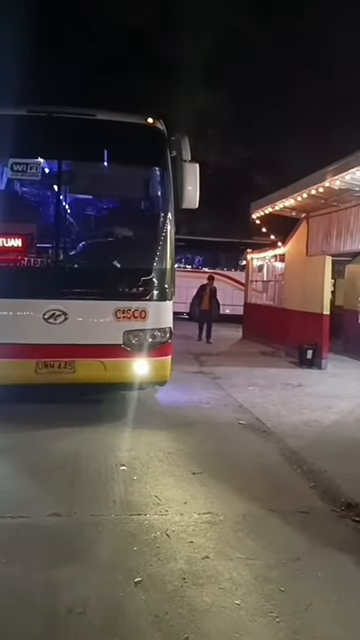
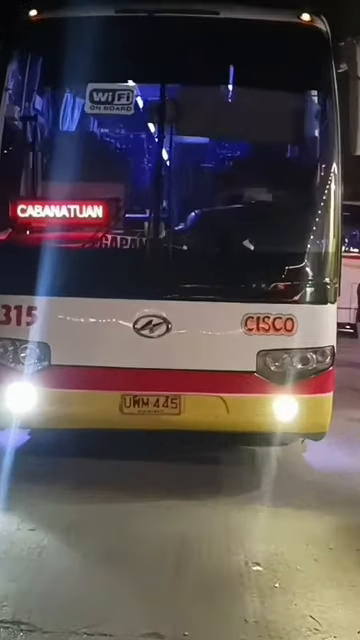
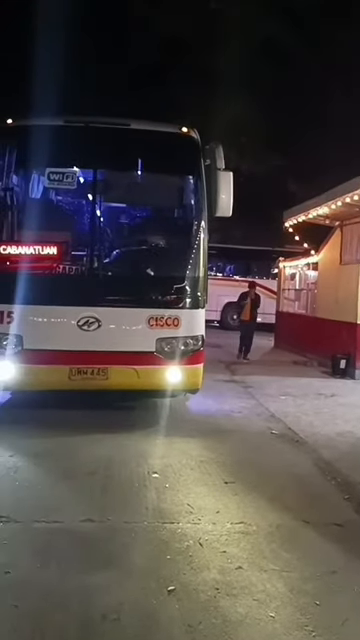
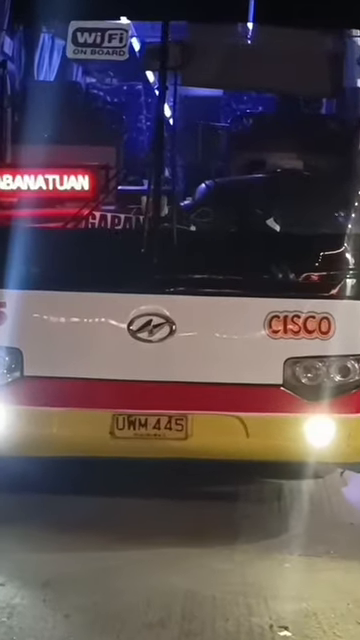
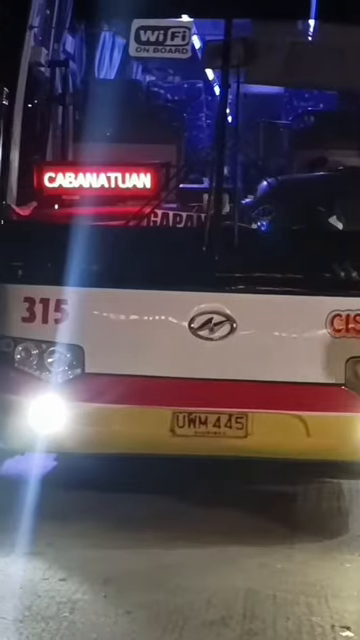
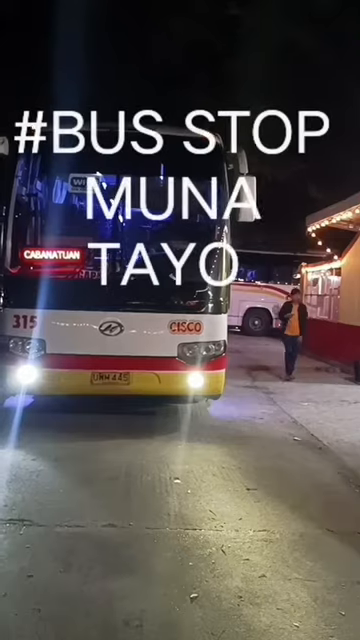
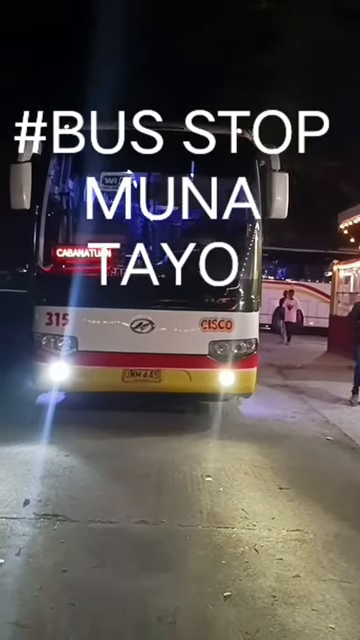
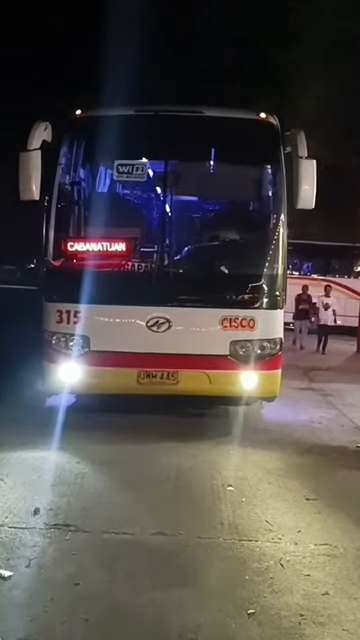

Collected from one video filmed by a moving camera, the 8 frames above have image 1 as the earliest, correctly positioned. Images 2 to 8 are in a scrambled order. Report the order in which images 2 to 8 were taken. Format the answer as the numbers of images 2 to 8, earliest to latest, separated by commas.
3, 6, 7, 8, 2, 4, 5
